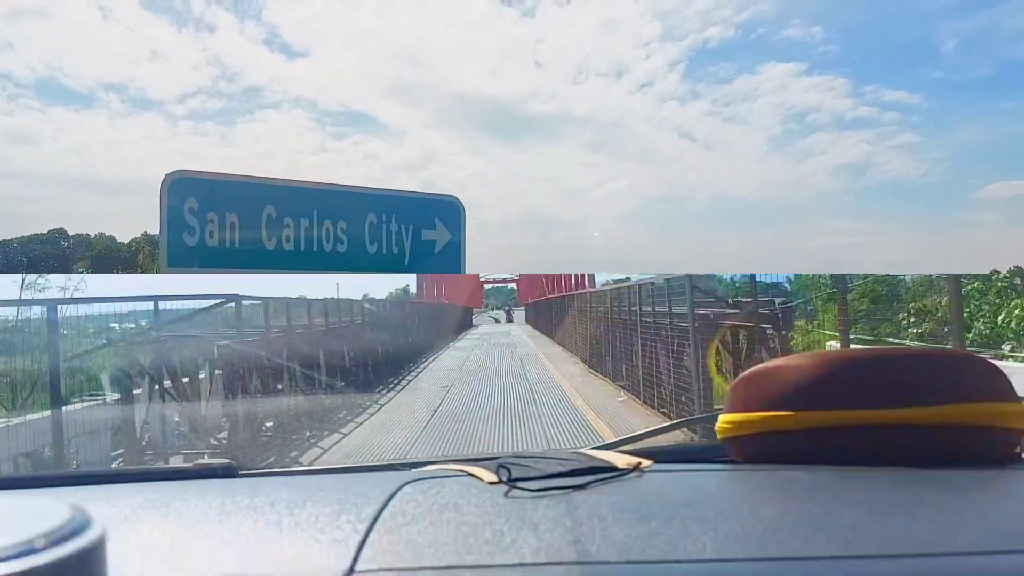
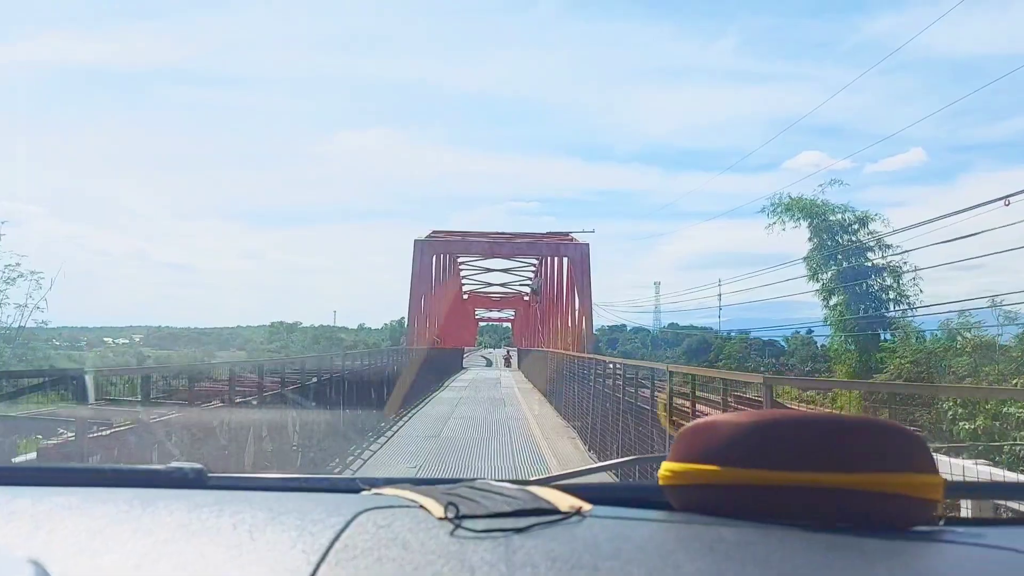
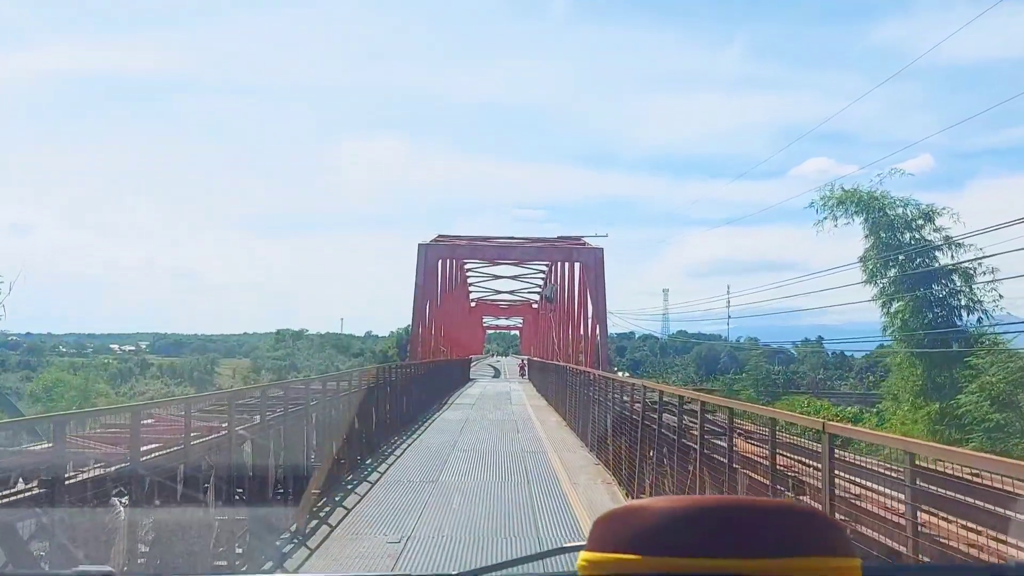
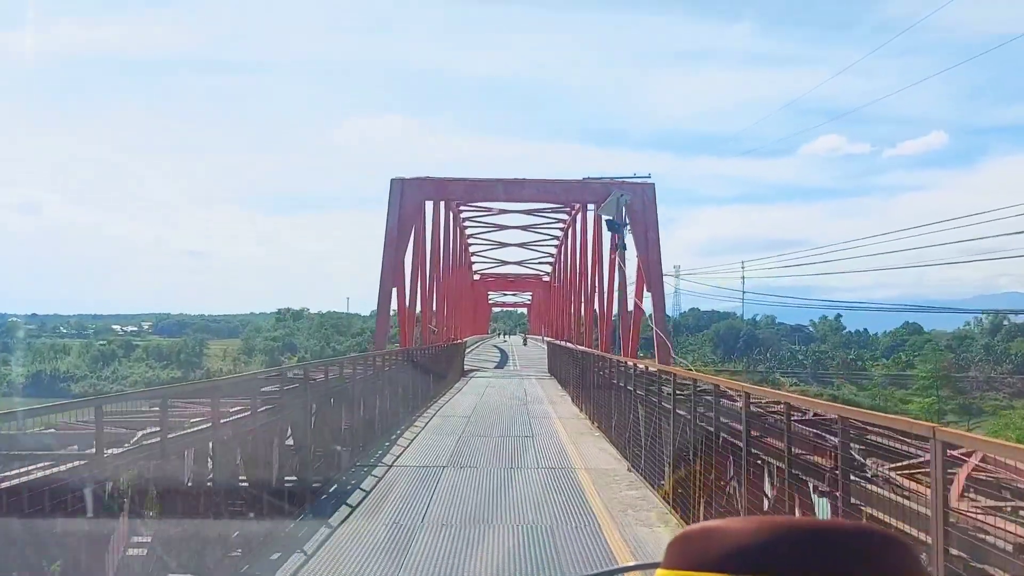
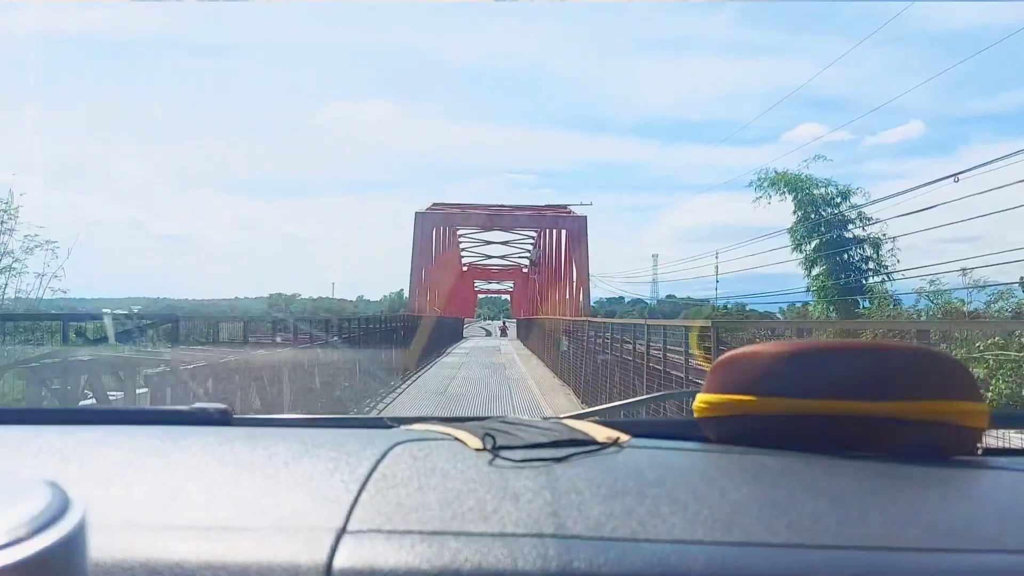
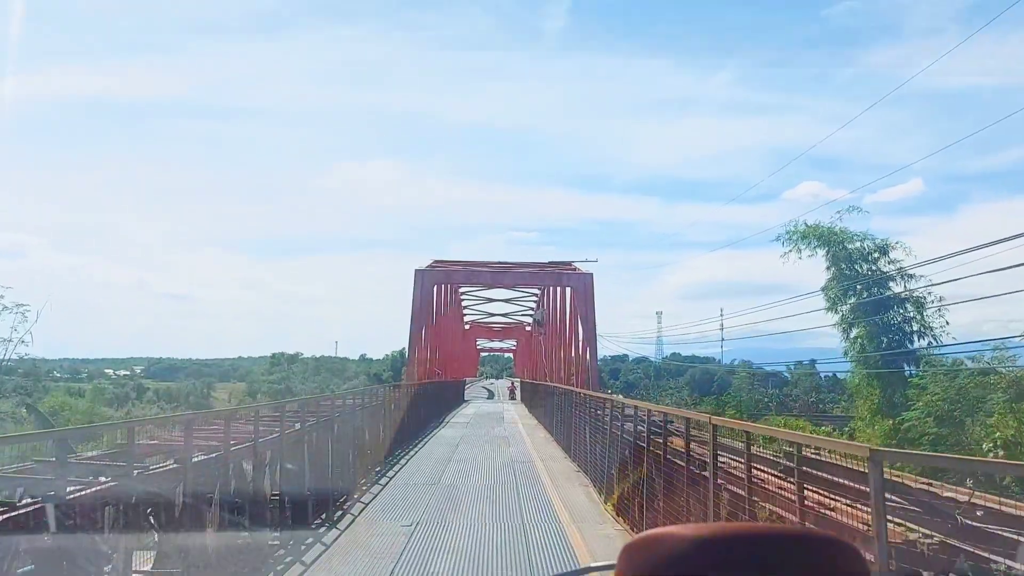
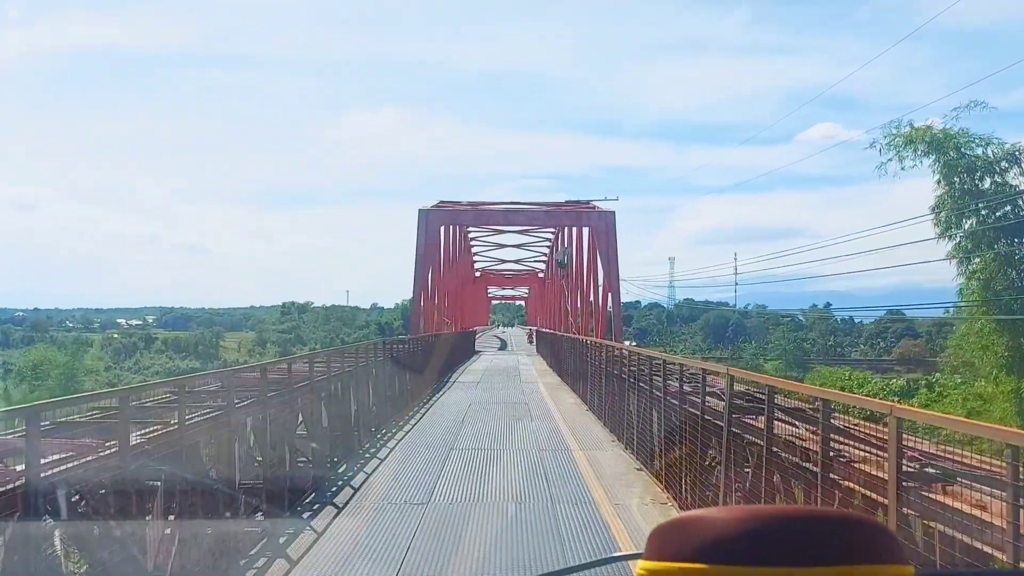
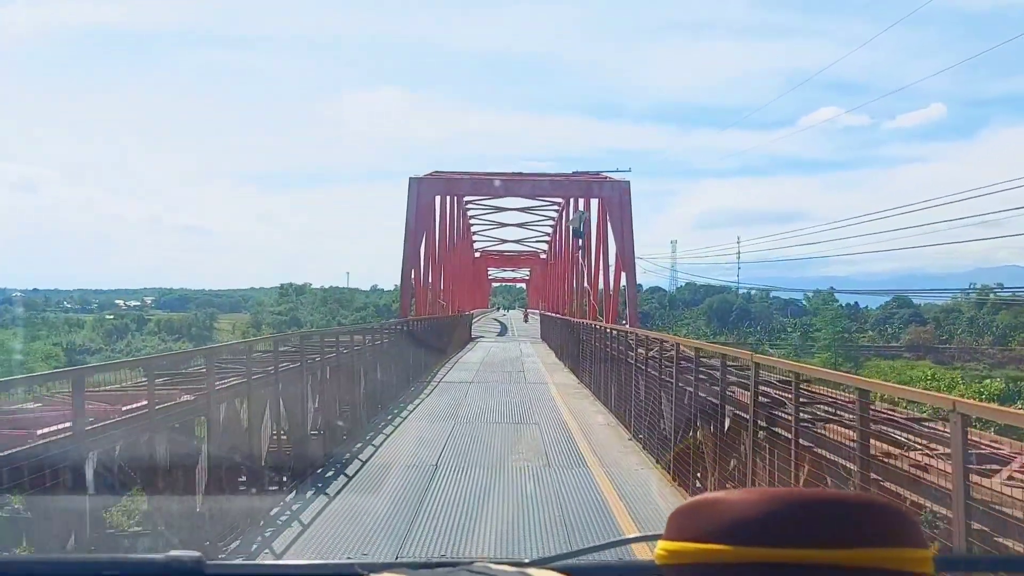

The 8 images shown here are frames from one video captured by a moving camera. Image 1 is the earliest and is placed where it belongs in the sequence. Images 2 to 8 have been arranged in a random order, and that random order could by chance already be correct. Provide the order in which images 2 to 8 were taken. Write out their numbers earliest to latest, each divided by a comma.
5, 2, 6, 3, 7, 8, 4
